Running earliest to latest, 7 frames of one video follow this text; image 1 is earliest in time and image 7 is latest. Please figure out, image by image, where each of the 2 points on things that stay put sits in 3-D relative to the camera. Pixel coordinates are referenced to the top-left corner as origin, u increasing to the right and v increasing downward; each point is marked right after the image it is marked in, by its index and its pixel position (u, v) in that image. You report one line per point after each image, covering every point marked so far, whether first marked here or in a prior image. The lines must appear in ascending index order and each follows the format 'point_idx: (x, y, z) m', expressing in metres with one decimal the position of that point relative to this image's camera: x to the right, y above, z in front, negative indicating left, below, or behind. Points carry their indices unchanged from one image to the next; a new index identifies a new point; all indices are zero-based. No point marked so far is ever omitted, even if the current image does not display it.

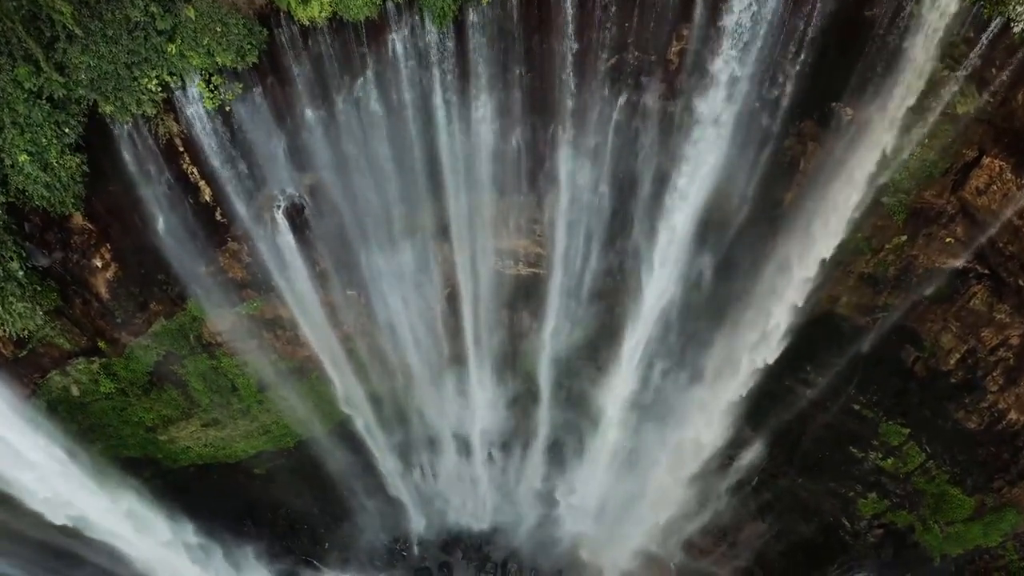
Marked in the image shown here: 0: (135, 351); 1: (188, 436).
0: (-5.6, -0.9, +10.2) m
1: (-5.5, -2.5, +11.7) m
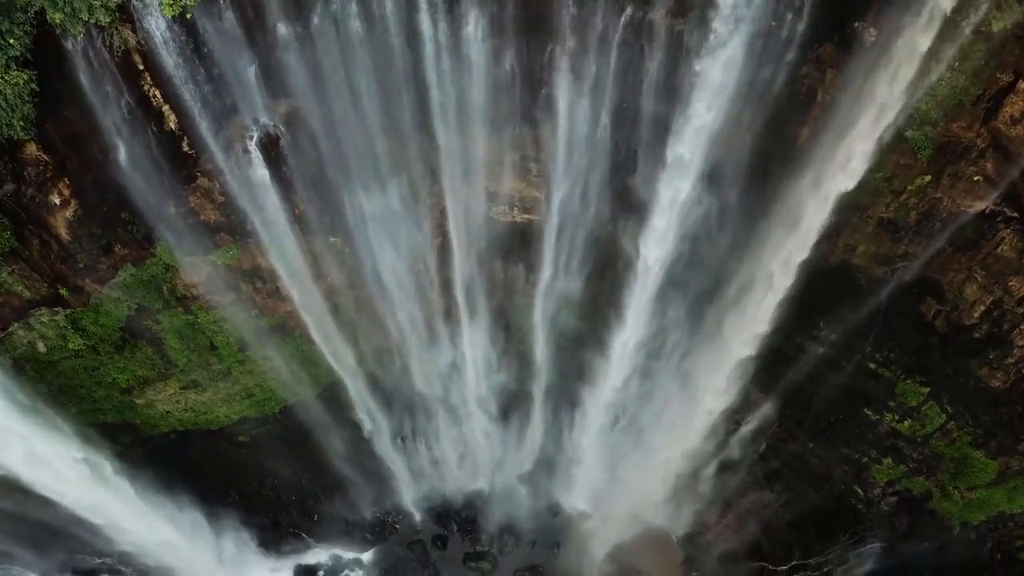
0: (-5.7, -0.2, +9.6) m
1: (-5.6, -1.8, +11.1) m
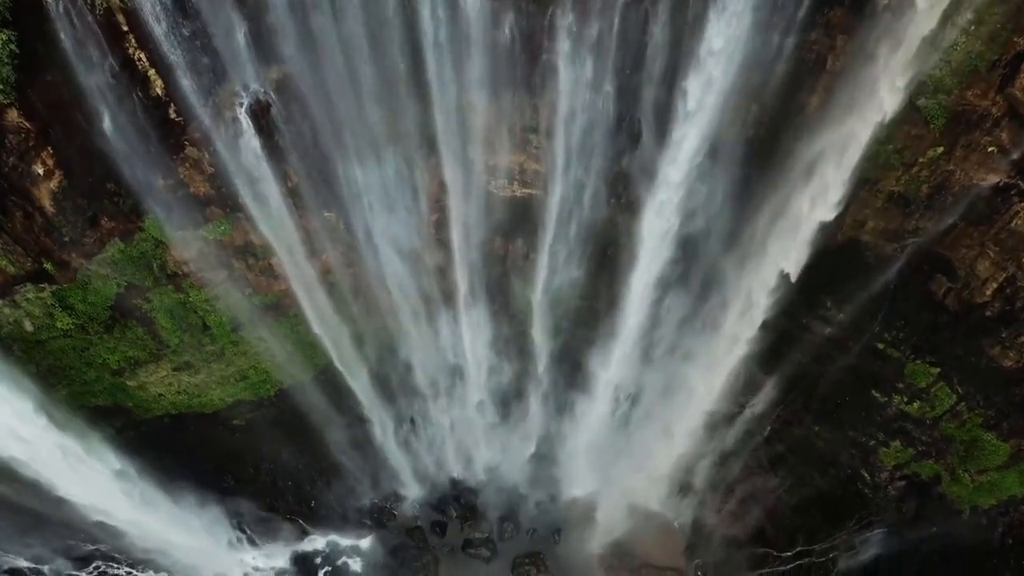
0: (-5.7, +0.1, +9.3) m
1: (-5.6, -1.5, +10.9) m
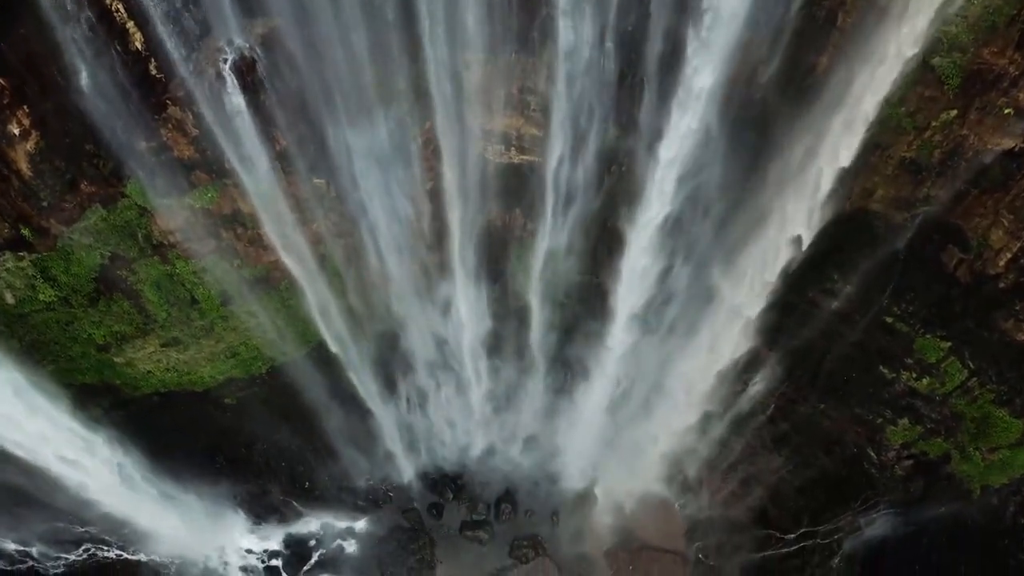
0: (-5.8, +0.5, +9.0) m
1: (-5.6, -1.1, +10.6) m
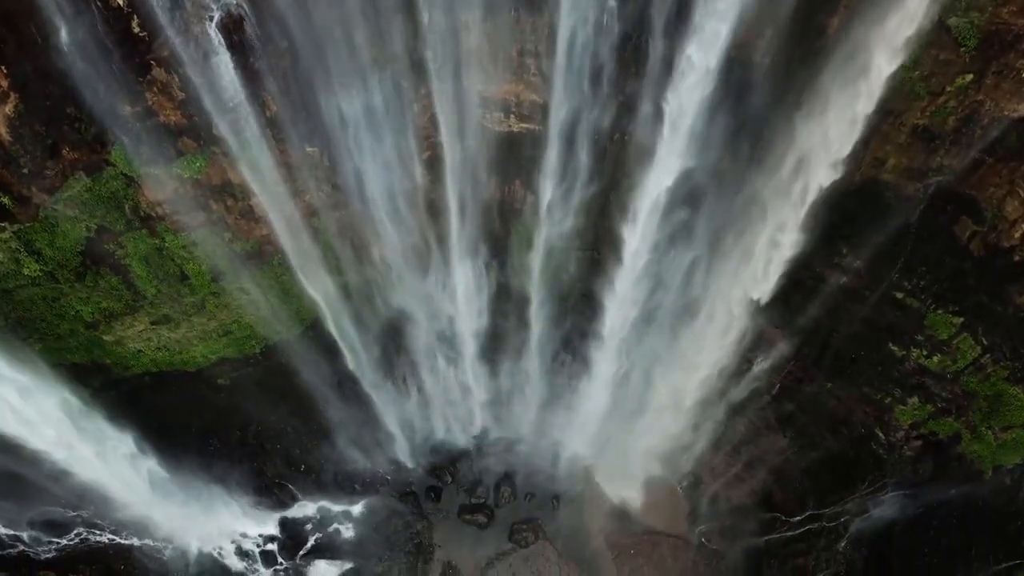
0: (-5.8, +0.9, +8.7) m
1: (-5.6, -0.7, +10.3) m
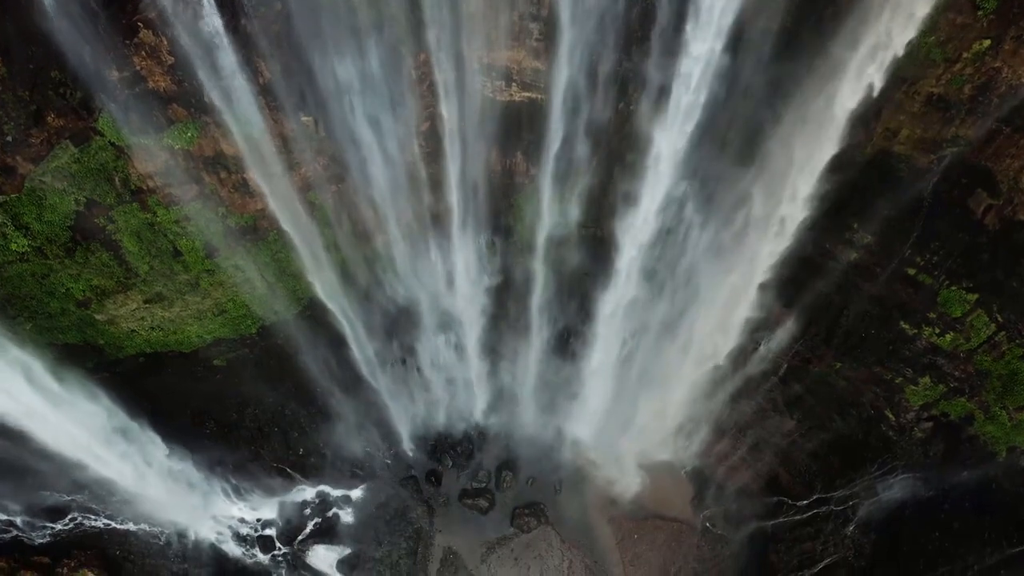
0: (-5.8, +1.2, +8.4) m
1: (-5.6, -0.4, +10.0) m
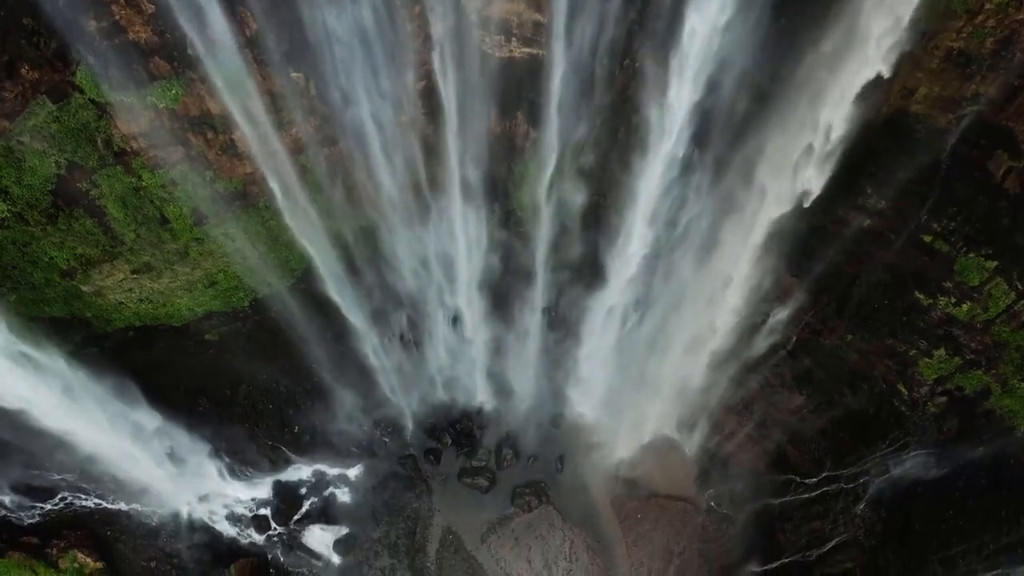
0: (-5.8, +1.6, +8.1) m
1: (-5.6, +0.1, +9.7) m
